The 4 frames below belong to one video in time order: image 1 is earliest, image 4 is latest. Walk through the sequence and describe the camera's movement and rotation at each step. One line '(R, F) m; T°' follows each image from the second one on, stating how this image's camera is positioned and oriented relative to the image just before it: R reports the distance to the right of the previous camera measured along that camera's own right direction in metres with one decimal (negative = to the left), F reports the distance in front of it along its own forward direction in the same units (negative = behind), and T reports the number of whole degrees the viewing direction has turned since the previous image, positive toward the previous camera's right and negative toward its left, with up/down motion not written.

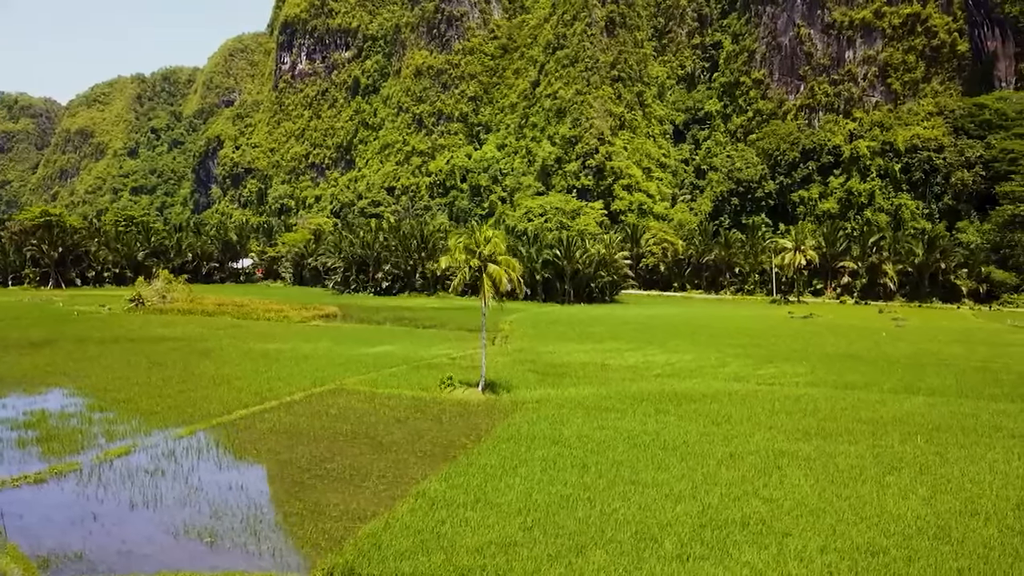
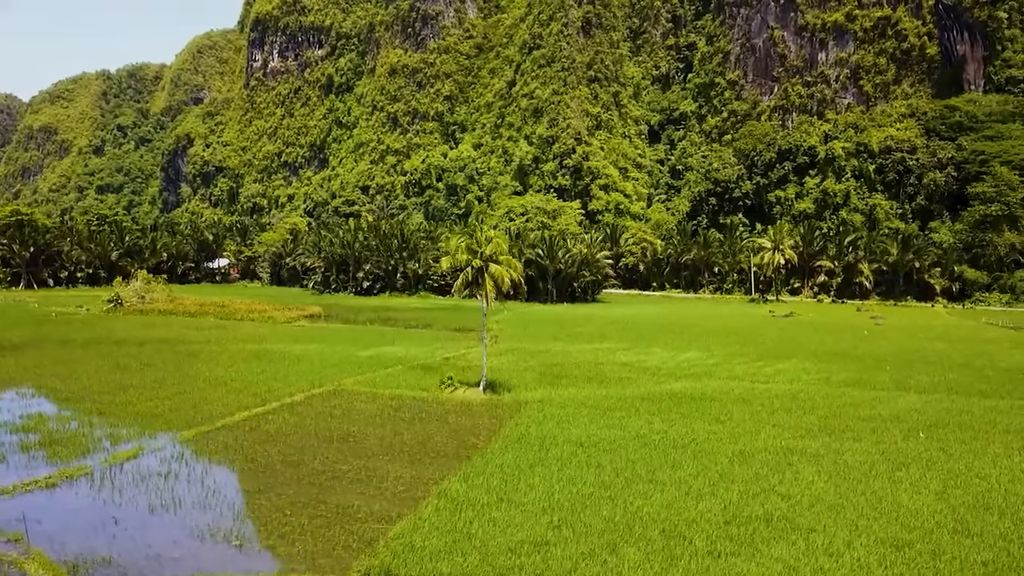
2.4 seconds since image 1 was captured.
(-0.8, 0.0) m; +2°
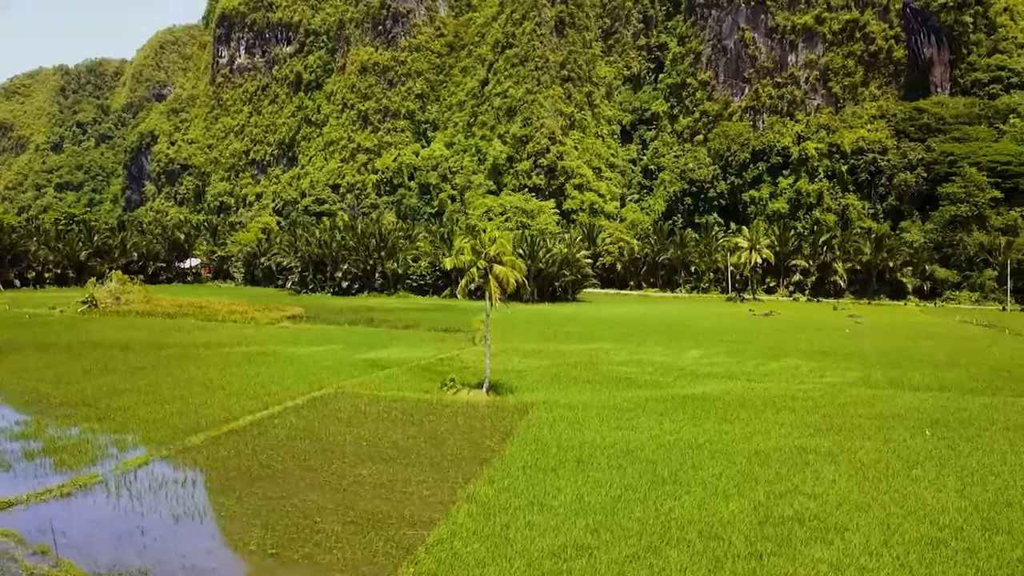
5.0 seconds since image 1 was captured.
(-1.0, +0.1) m; +2°
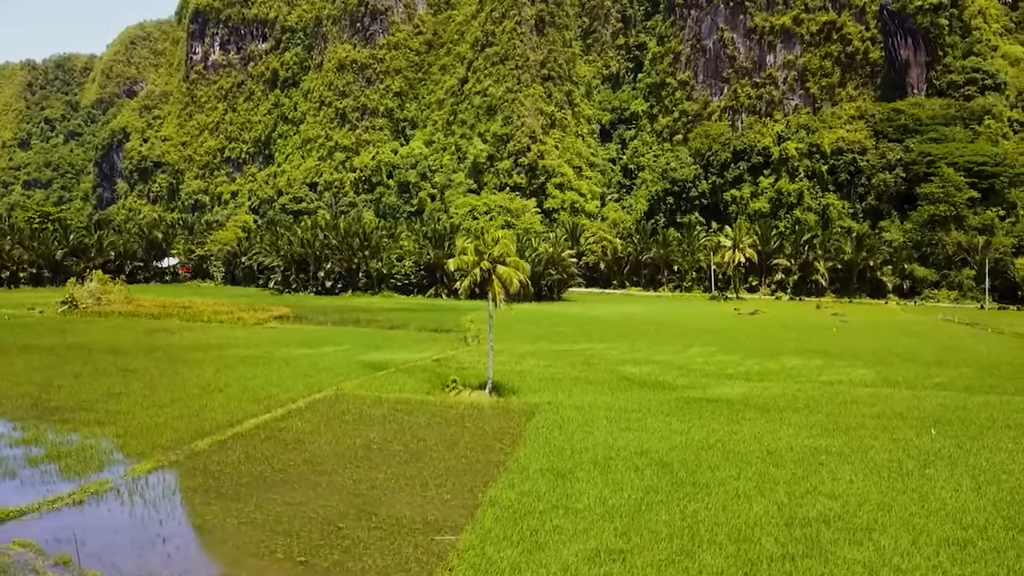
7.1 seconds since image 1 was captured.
(-0.8, +0.1) m; +2°
